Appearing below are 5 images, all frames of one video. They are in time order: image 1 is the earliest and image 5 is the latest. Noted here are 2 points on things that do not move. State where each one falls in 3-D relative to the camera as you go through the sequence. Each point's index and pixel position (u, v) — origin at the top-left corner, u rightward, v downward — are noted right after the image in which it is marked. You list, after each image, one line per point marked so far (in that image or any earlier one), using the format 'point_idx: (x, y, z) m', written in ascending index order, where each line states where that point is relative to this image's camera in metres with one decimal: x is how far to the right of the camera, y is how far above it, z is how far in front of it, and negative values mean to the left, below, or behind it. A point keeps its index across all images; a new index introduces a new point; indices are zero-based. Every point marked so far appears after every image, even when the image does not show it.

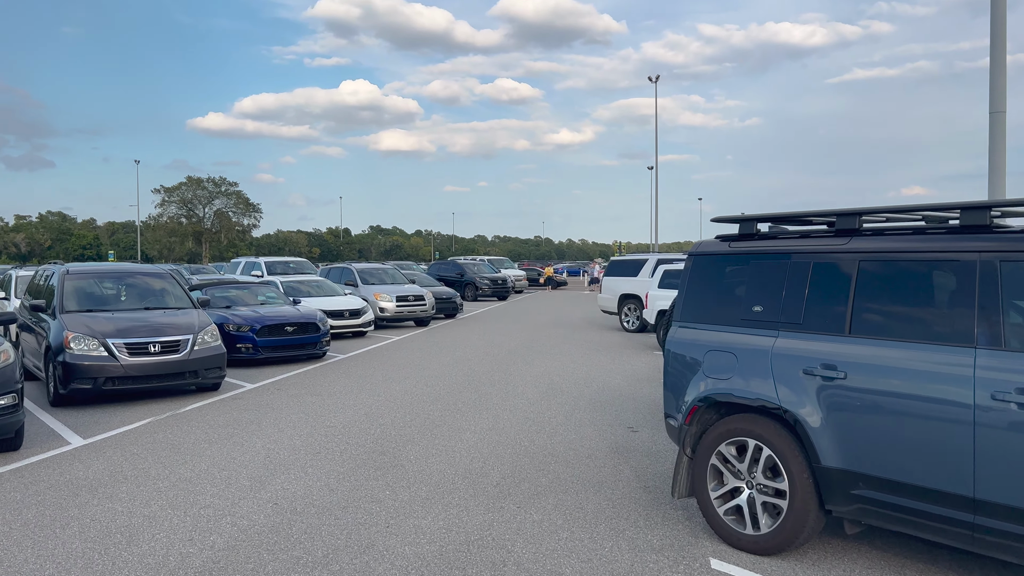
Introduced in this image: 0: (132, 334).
0: (-4.5, -0.5, +9.5) m
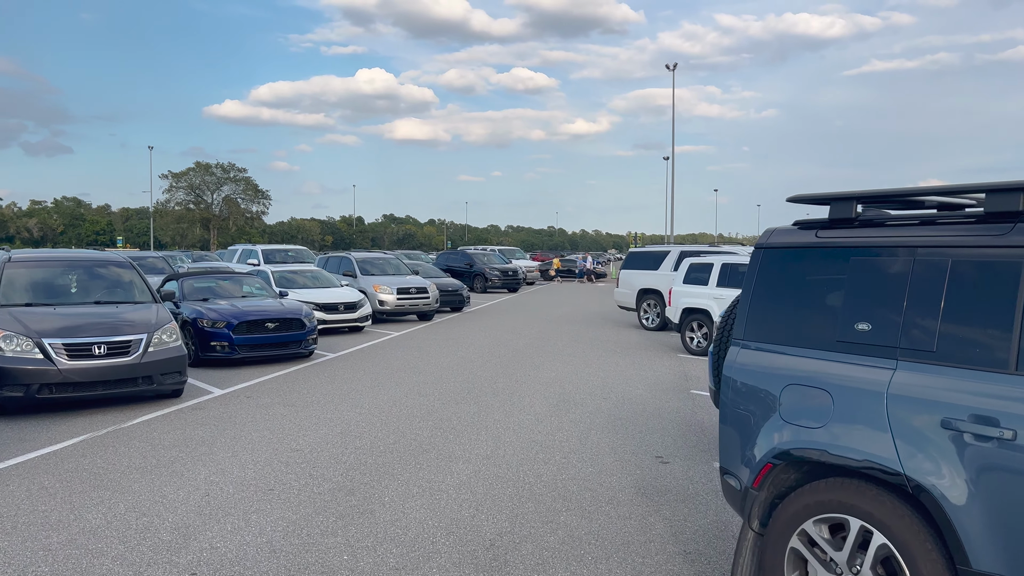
0: (-4.4, -0.5, +8.2) m
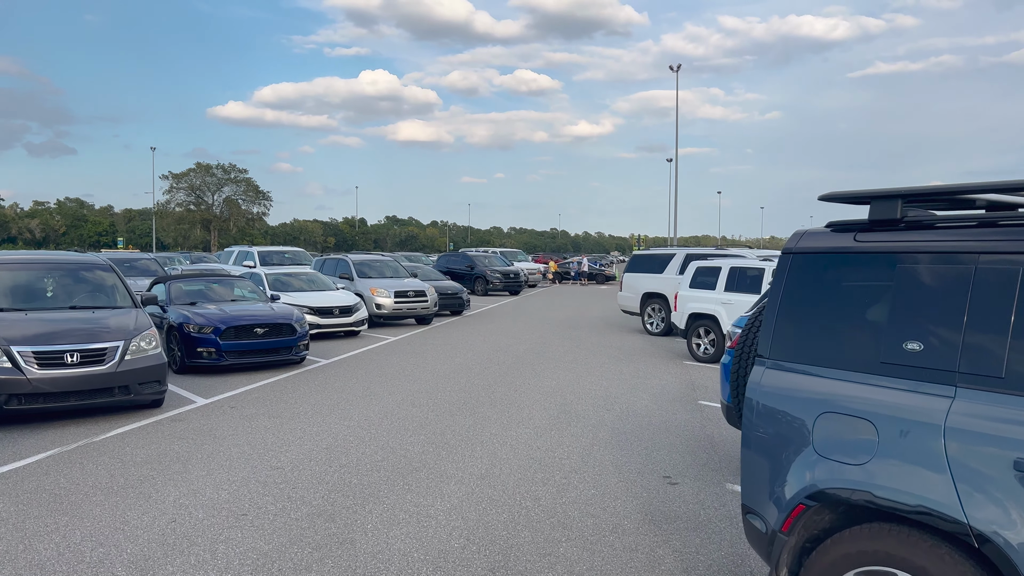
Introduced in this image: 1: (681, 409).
0: (-4.4, -0.5, +7.7) m
1: (+1.8, -1.3, +8.8) m
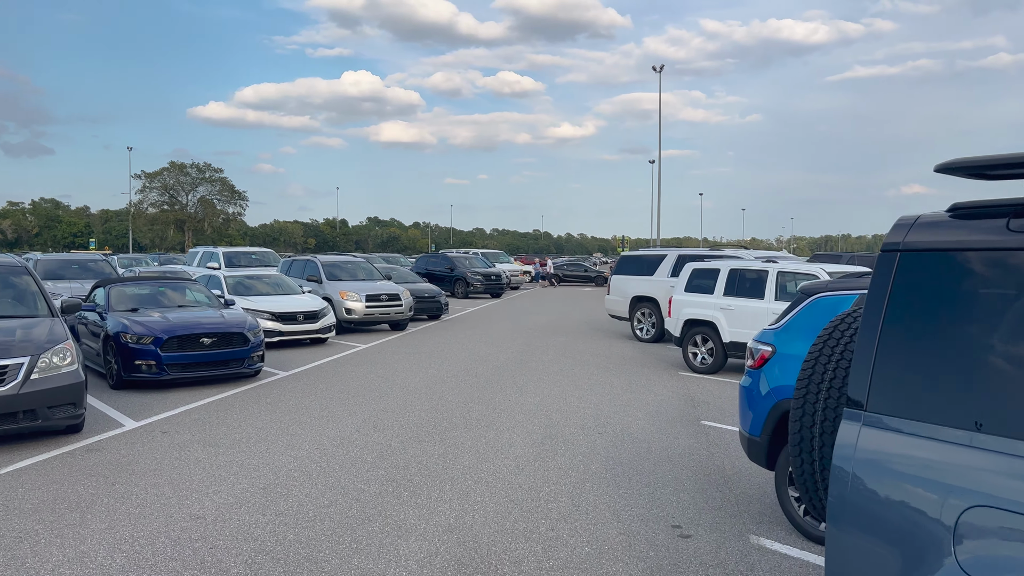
0: (-4.6, -0.5, +6.5) m
1: (+1.6, -1.4, +7.7) m
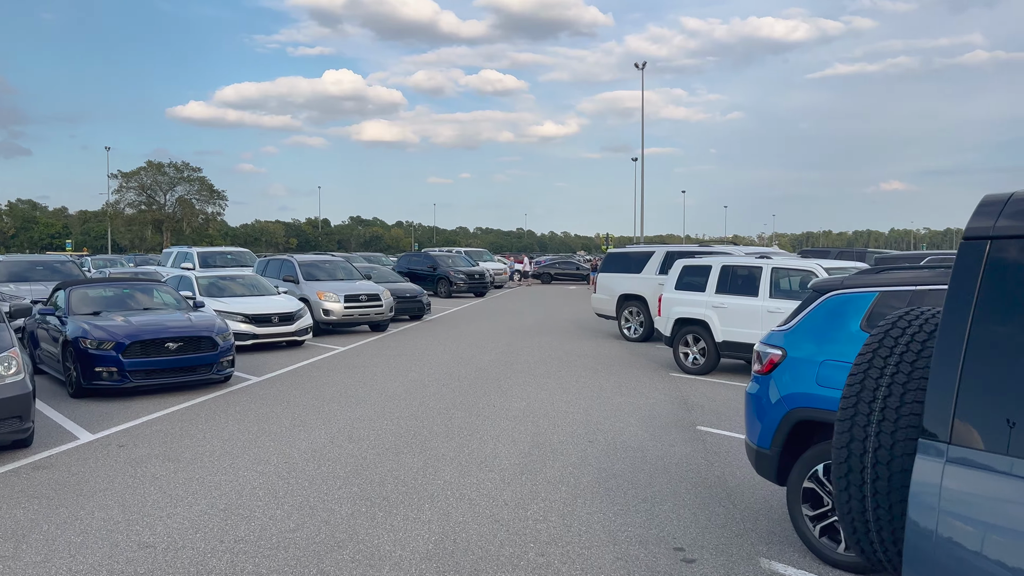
0: (-4.7, -0.6, +5.9) m
1: (+1.5, -1.3, +7.2) m
